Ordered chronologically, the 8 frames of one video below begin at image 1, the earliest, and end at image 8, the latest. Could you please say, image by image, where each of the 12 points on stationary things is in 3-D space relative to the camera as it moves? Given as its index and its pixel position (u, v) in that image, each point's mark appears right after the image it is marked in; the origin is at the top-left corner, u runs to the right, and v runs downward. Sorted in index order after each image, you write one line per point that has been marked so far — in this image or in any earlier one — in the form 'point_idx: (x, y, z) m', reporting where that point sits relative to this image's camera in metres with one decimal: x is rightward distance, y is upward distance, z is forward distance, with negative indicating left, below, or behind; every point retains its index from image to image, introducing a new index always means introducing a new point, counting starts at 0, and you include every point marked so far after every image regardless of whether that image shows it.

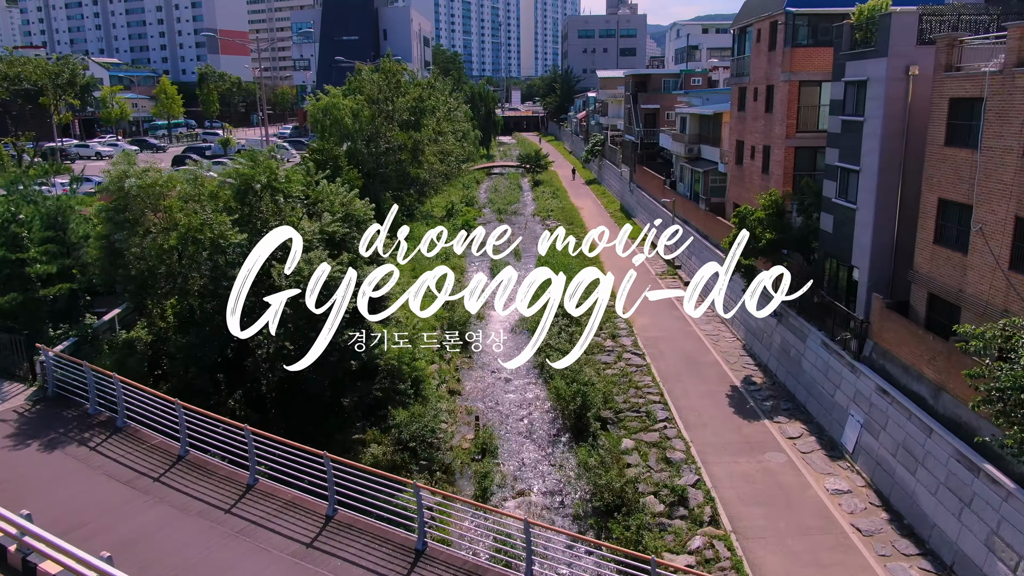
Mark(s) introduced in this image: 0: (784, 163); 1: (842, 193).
0: (+6.7, +3.1, +17.2) m
1: (+6.6, +1.9, +14.1) m
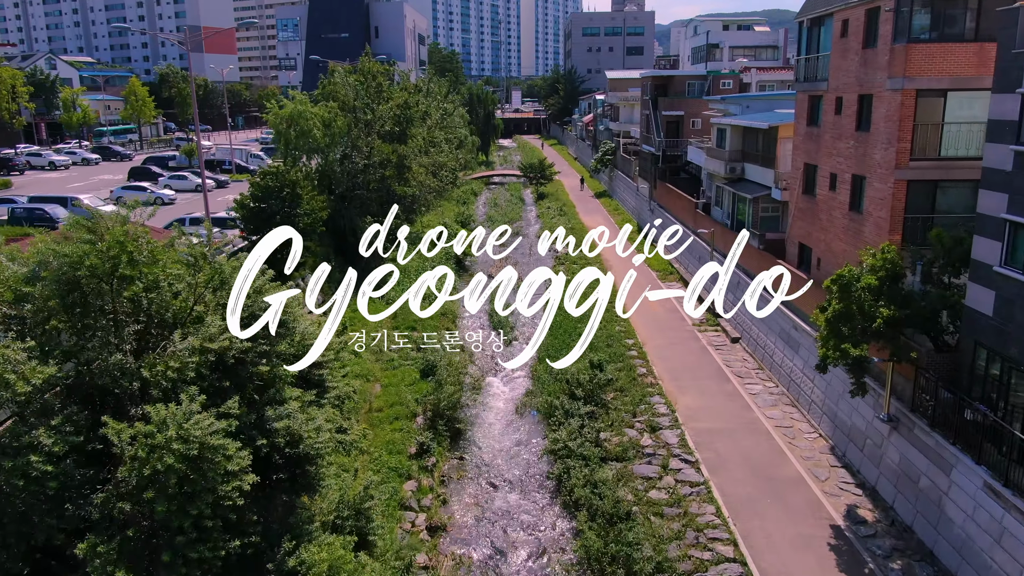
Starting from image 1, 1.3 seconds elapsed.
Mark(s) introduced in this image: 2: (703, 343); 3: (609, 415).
0: (+6.8, +1.5, +12.5) m
1: (+6.7, +0.4, +9.4) m
2: (+5.1, -1.4, +18.5) m
3: (+2.0, -2.6, +14.5) m
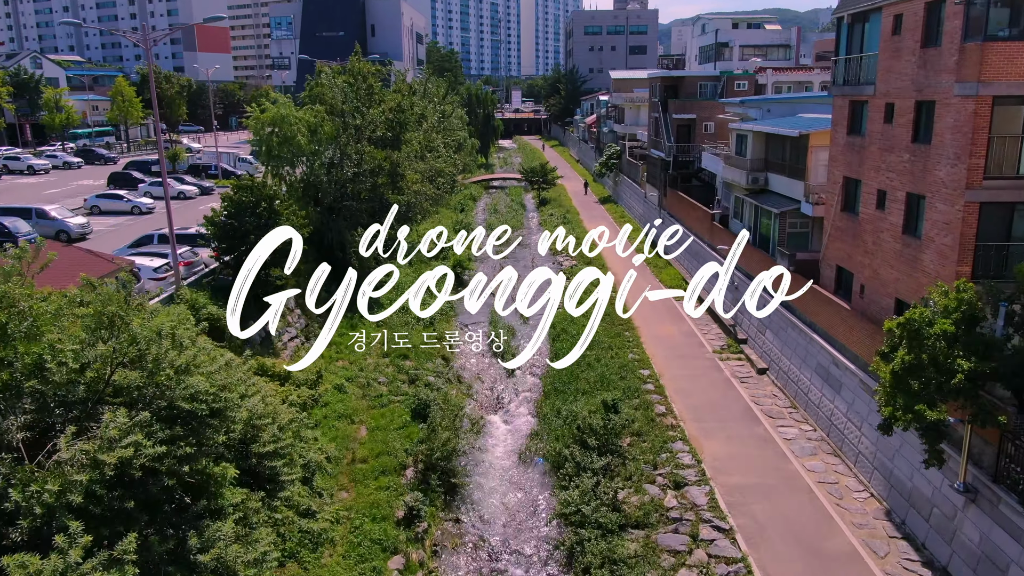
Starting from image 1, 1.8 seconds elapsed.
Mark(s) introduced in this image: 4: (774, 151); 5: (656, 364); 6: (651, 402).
0: (+6.9, +0.9, +10.7) m
1: (+6.8, -0.2, +7.6) m
2: (+5.1, -2.0, +16.7) m
3: (+2.1, -3.2, +12.6) m
4: (+7.4, +3.9, +19.7) m
5: (+3.6, -1.9, +17.3) m
6: (+3.0, -2.4, +15.1) m
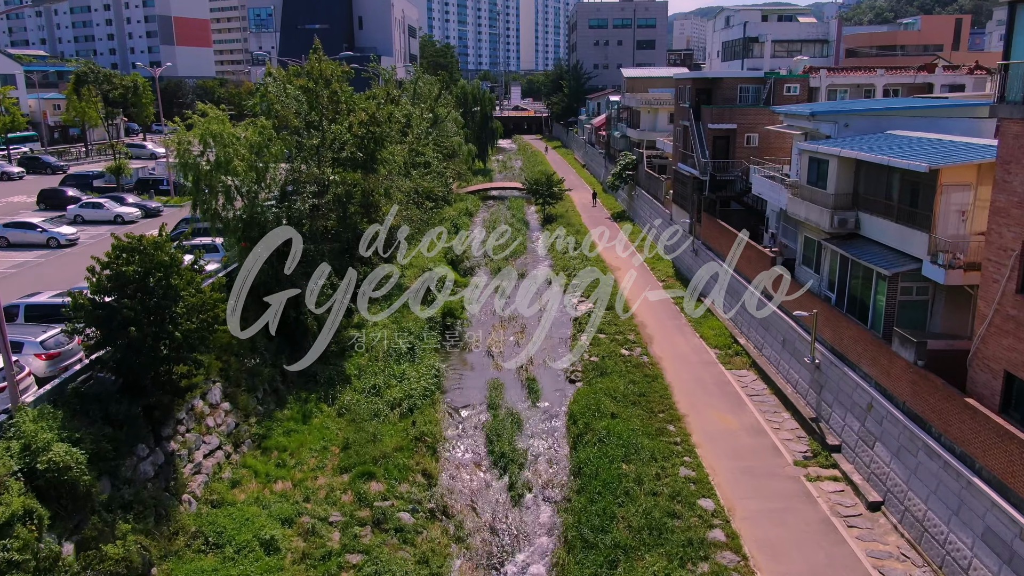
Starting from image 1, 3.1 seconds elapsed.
0: (+7.0, -0.8, +5.7) m
1: (+7.0, -2.0, +2.7) m
2: (+5.2, -3.7, +11.8) m
3: (+2.2, -4.9, +7.7) m
4: (+7.5, +2.2, +14.8) m
5: (+3.7, -3.6, +12.4) m
6: (+3.1, -4.1, +10.2) m
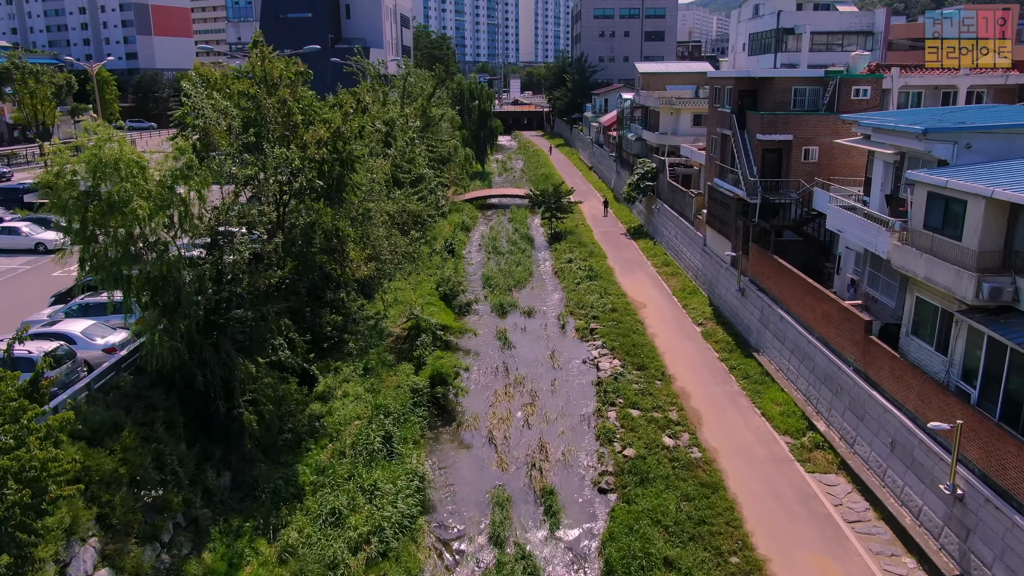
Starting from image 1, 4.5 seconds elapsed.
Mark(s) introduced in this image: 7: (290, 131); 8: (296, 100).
0: (+7.2, -2.4, +1.4) m
1: (+7.2, -3.6, -1.7) m
2: (+5.4, -5.2, +7.4) m
3: (+2.4, -6.5, +3.4) m
4: (+7.7, +0.7, +10.4) m
5: (+3.9, -5.0, +8.0) m
6: (+3.3, -5.6, +5.8) m
7: (-4.4, +3.1, +13.9) m
8: (-4.4, +3.8, +14.3) m
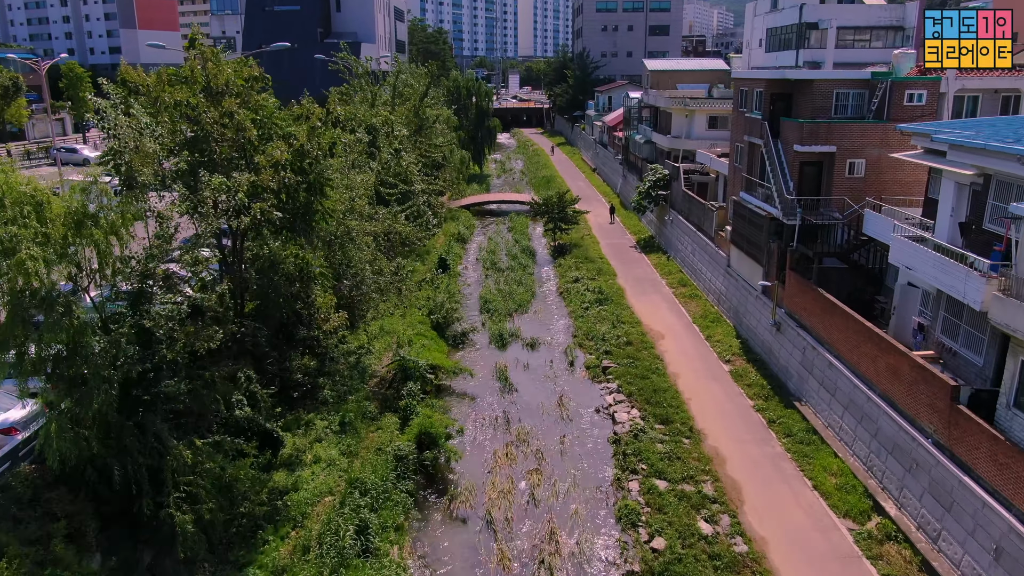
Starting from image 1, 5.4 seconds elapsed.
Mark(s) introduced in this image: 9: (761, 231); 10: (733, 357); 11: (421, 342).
0: (+7.3, -3.3, -1.2) m
1: (+7.3, -4.6, -4.2) m
2: (+5.5, -6.1, +4.9) m
3: (+2.5, -7.4, +0.9) m
4: (+7.8, -0.2, +7.8) m
5: (+4.0, -6.0, +5.5) m
6: (+3.4, -6.6, +3.3) m
7: (-4.4, +2.2, +11.3) m
8: (-4.4, +2.9, +11.7) m
9: (+6.7, +1.5, +18.9) m
10: (+5.8, -1.8, +18.3) m
11: (-2.4, -1.4, +18.6) m
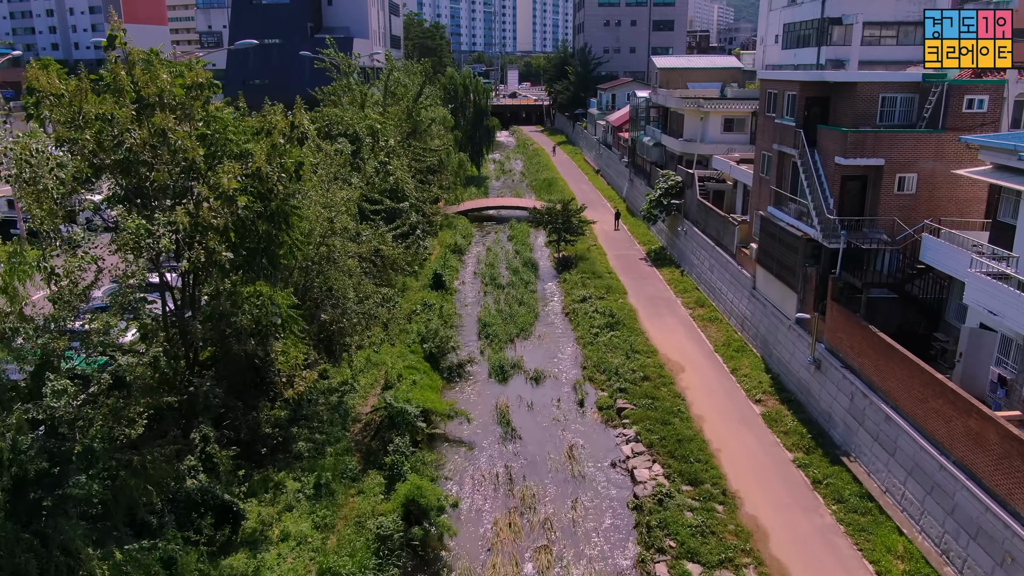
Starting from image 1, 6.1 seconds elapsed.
0: (+7.4, -4.2, -3.2) m
1: (+7.4, -5.4, -6.3) m
2: (+5.6, -6.9, +2.8) m
3: (+2.6, -8.3, -1.2) m
4: (+7.9, -0.9, +5.7) m
5: (+4.0, -6.8, +3.4) m
6: (+3.5, -7.4, +1.2) m
7: (-4.3, +1.5, +9.2) m
8: (-4.3, +2.2, +9.6) m
9: (+6.7, +0.8, +16.7) m
10: (+5.9, -2.5, +16.2) m
11: (-2.4, -2.1, +16.5) m
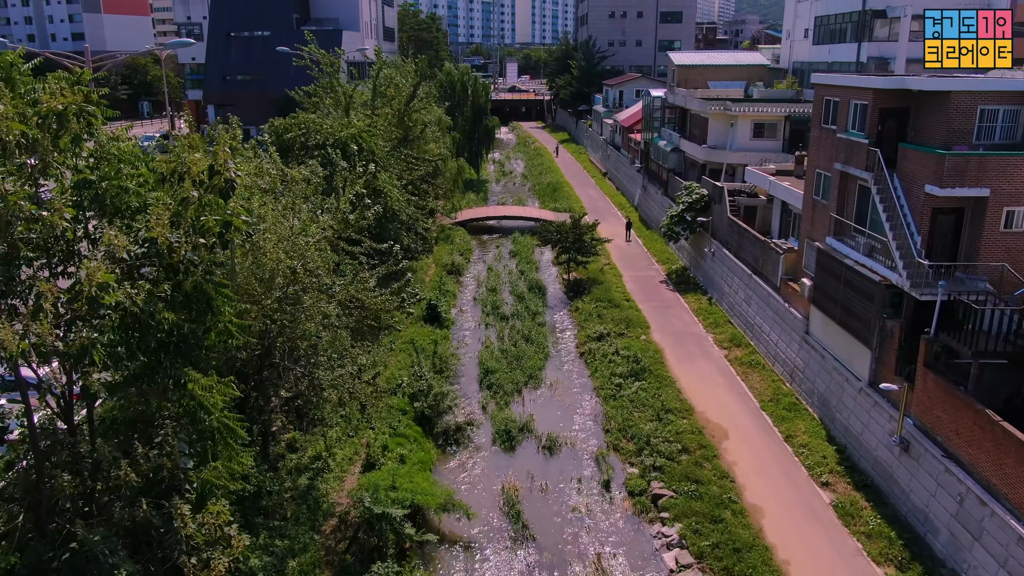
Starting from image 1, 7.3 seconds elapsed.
0: (+7.7, -5.5, -6.2) m
1: (+7.7, -6.8, -9.3) m
2: (+5.8, -8.2, -0.1) m
3: (+2.8, -9.5, -4.2) m
4: (+8.1, -2.1, +2.7) m
5: (+4.3, -8.0, +0.5) m
6: (+3.7, -8.6, -1.7) m
7: (-4.1, +0.3, +6.1) m
8: (-4.0, +1.0, +6.4) m
9: (+6.9, -0.2, +13.7) m
10: (+6.1, -3.6, +13.2) m
11: (-2.2, -3.2, +13.5) m
